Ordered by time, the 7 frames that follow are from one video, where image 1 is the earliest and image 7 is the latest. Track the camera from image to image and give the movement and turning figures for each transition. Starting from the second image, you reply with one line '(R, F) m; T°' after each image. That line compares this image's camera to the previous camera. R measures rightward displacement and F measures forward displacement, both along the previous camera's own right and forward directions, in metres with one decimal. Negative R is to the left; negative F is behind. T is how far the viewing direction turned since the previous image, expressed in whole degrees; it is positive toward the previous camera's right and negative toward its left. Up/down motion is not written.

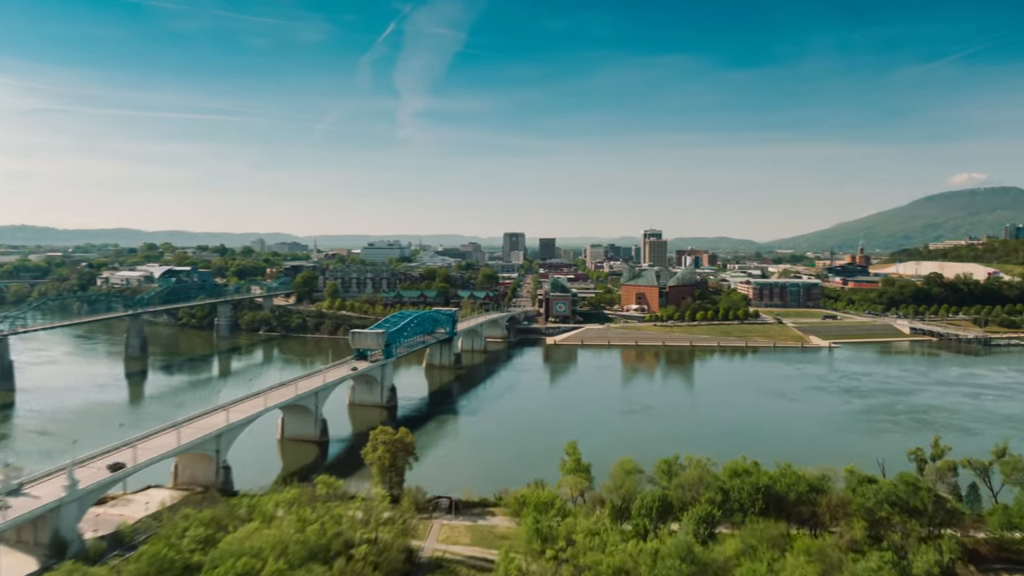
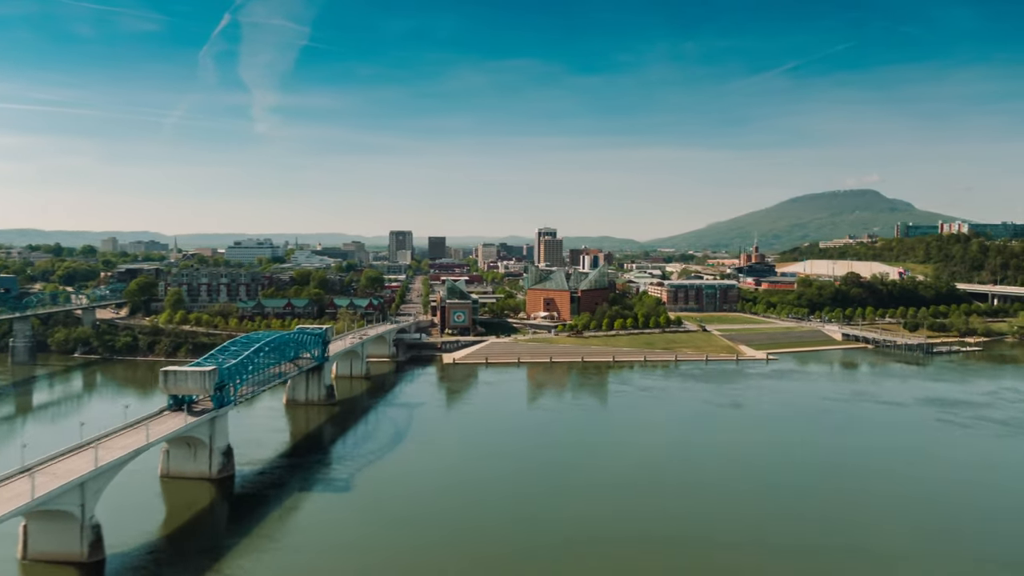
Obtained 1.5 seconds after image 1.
(-0.2, +12.7) m; +9°
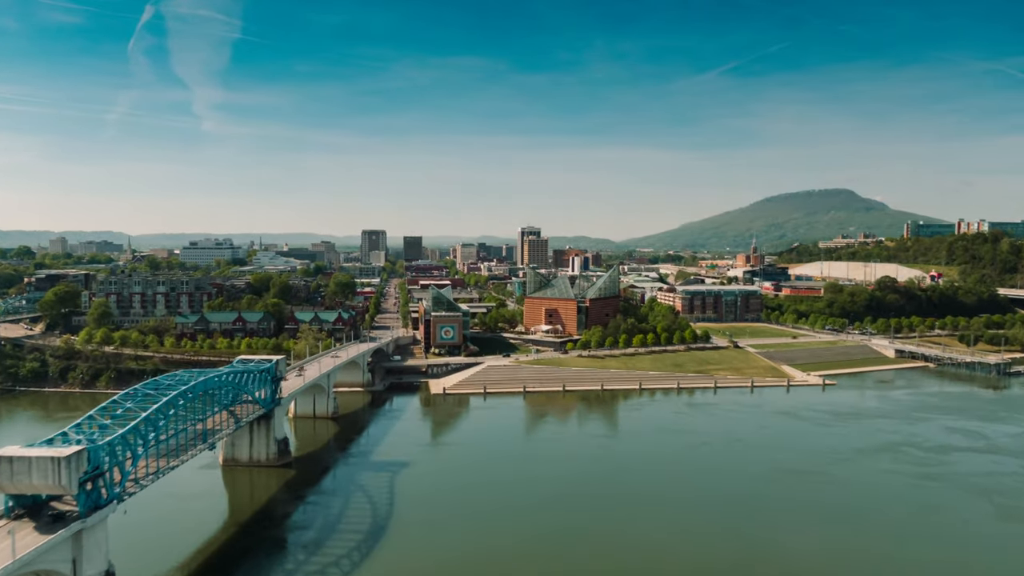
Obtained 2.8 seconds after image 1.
(-2.0, +11.6) m; +2°
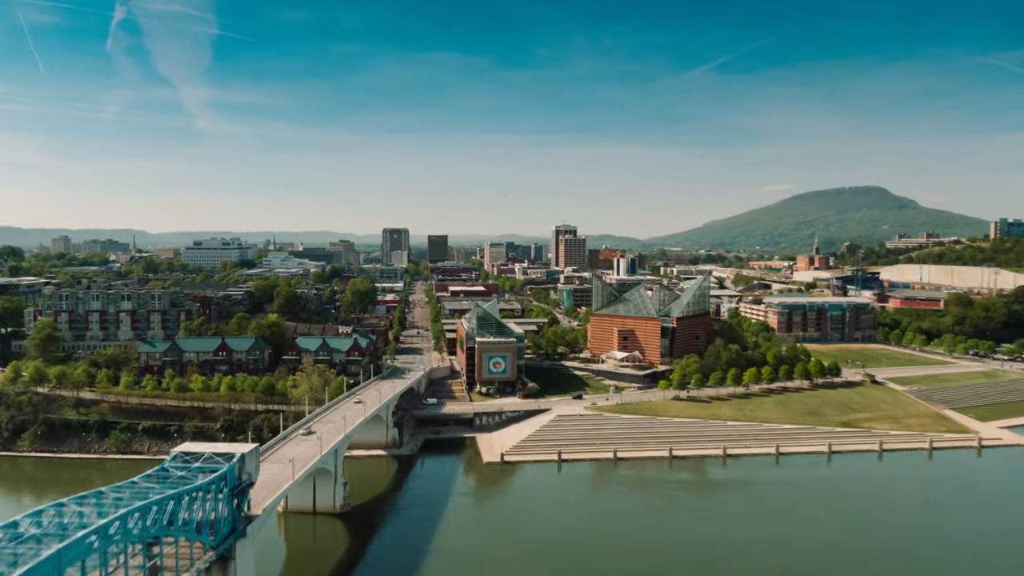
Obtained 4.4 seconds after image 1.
(-3.1, +14.3) m; -2°
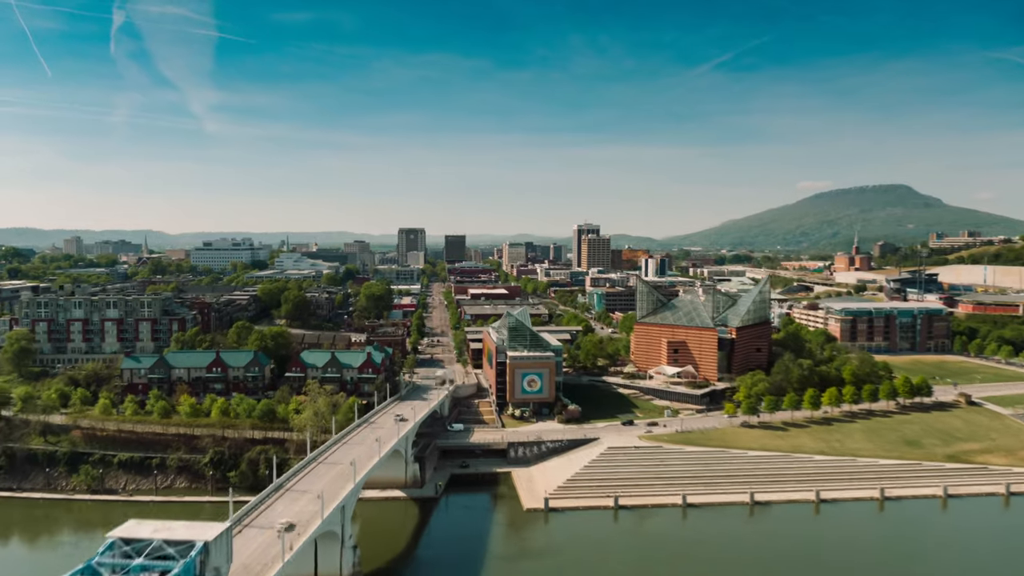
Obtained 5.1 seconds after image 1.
(-1.2, +6.1) m; -1°
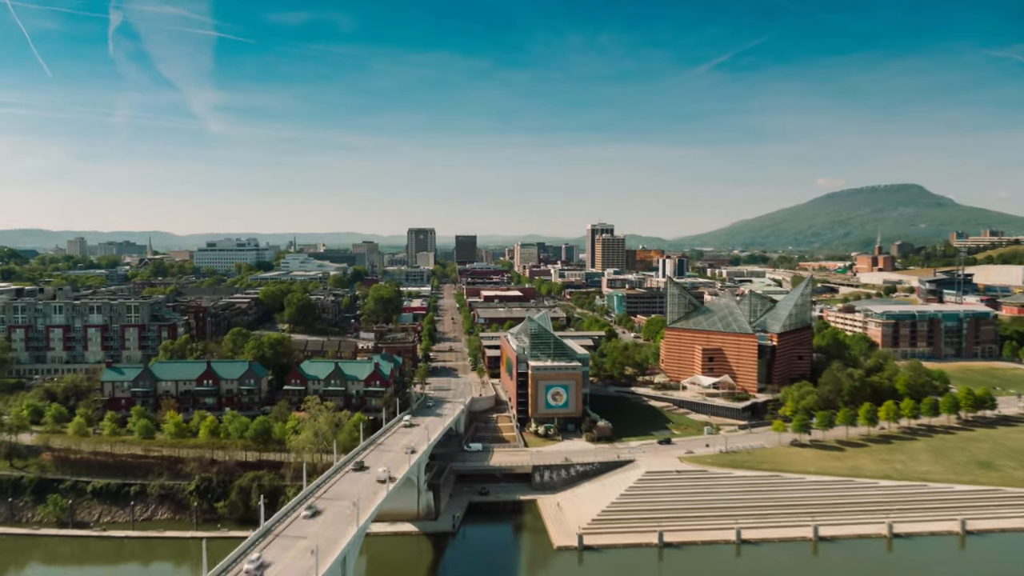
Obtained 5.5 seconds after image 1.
(-0.6, +3.7) m; -1°
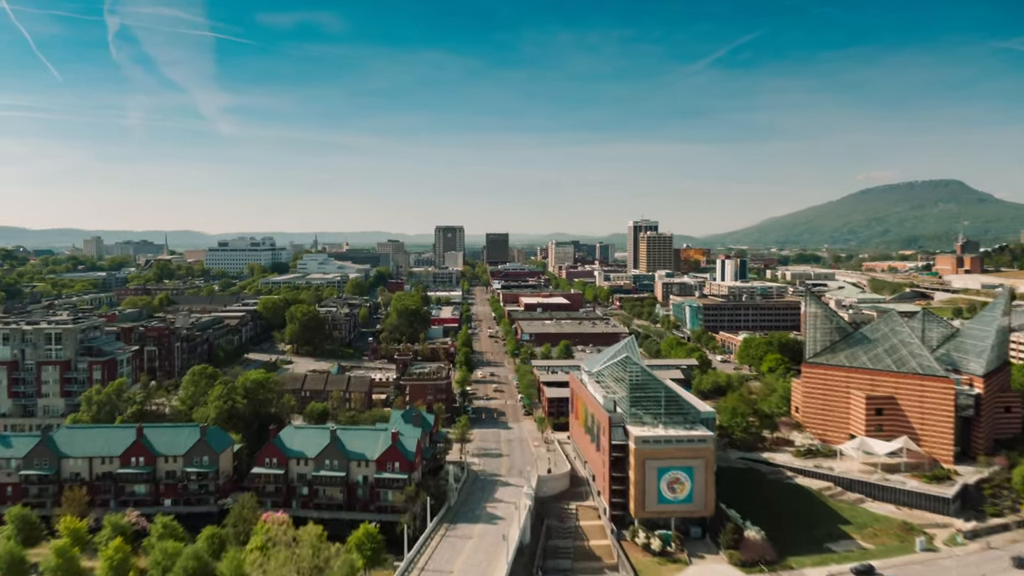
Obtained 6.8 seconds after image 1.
(-2.1, +12.2) m; -2°
